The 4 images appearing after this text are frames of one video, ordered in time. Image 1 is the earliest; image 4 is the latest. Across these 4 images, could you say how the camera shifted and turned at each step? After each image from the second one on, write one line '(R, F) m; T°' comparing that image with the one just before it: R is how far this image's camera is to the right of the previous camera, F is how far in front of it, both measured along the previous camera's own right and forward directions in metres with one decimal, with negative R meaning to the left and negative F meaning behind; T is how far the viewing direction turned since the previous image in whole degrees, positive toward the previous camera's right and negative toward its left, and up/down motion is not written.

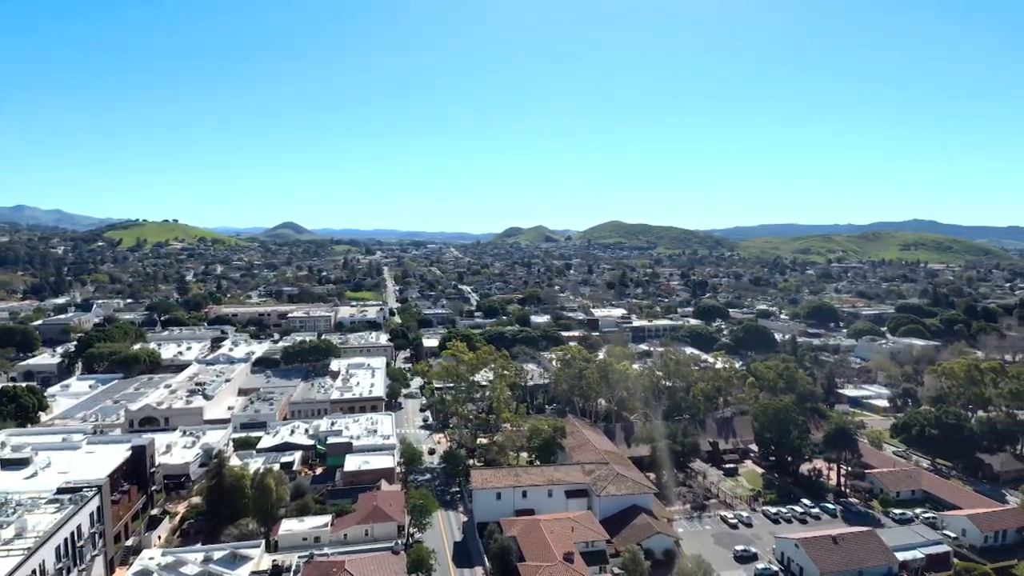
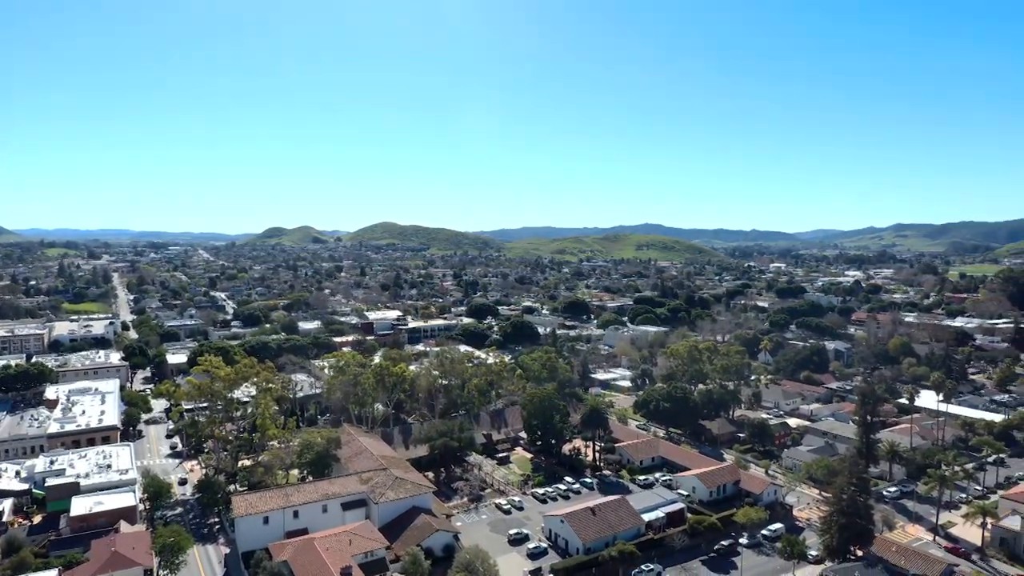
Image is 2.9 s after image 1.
(+1.4, 0.0) m; +20°
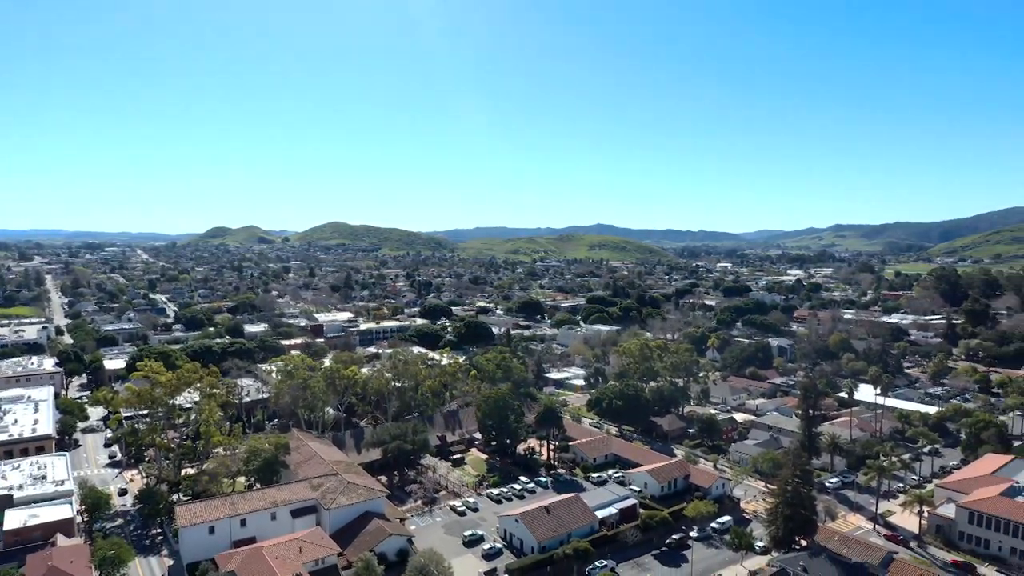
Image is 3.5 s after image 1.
(+0.2, 0.0) m; +4°
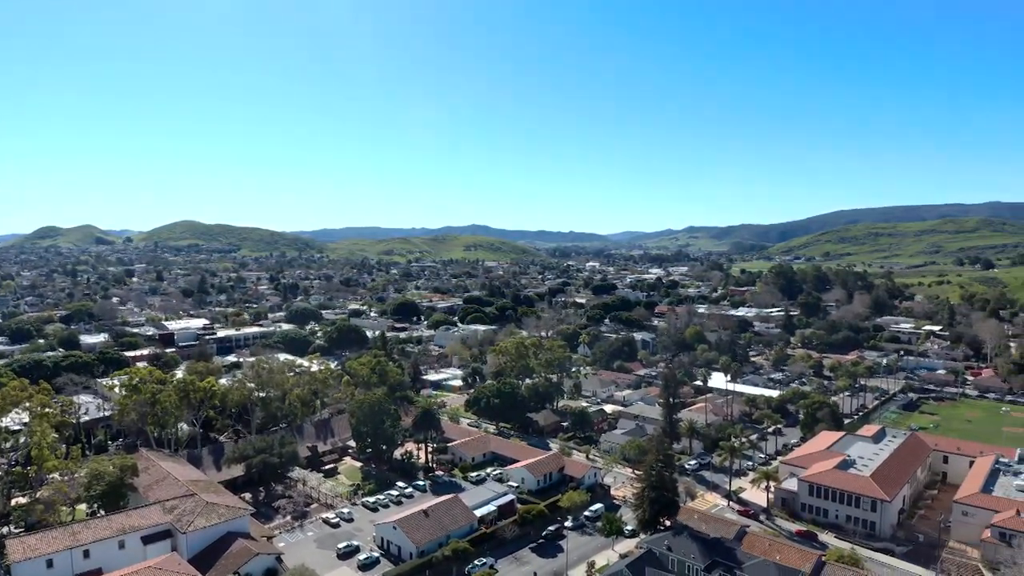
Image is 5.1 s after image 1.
(+1.0, 0.0) m; +11°
